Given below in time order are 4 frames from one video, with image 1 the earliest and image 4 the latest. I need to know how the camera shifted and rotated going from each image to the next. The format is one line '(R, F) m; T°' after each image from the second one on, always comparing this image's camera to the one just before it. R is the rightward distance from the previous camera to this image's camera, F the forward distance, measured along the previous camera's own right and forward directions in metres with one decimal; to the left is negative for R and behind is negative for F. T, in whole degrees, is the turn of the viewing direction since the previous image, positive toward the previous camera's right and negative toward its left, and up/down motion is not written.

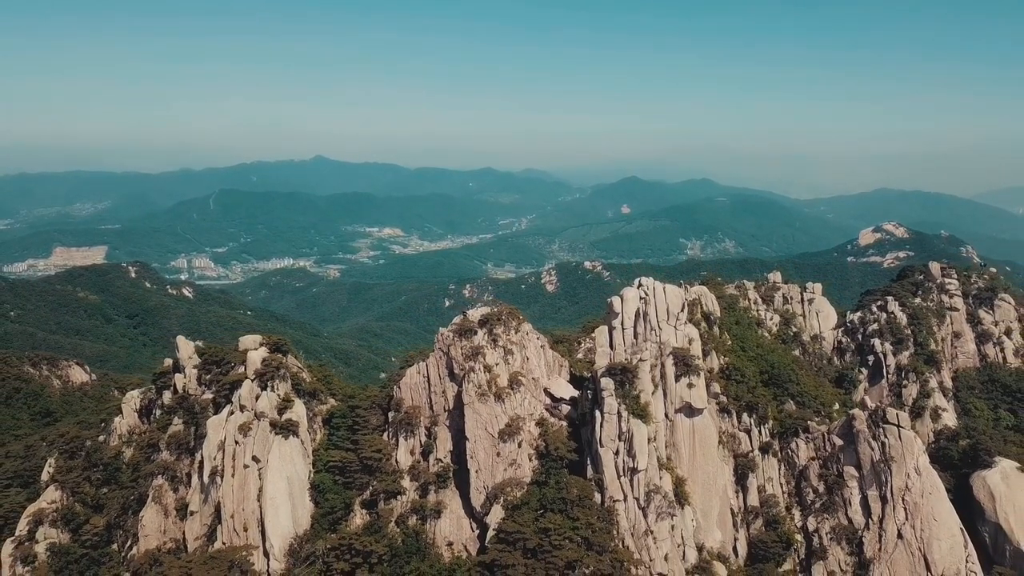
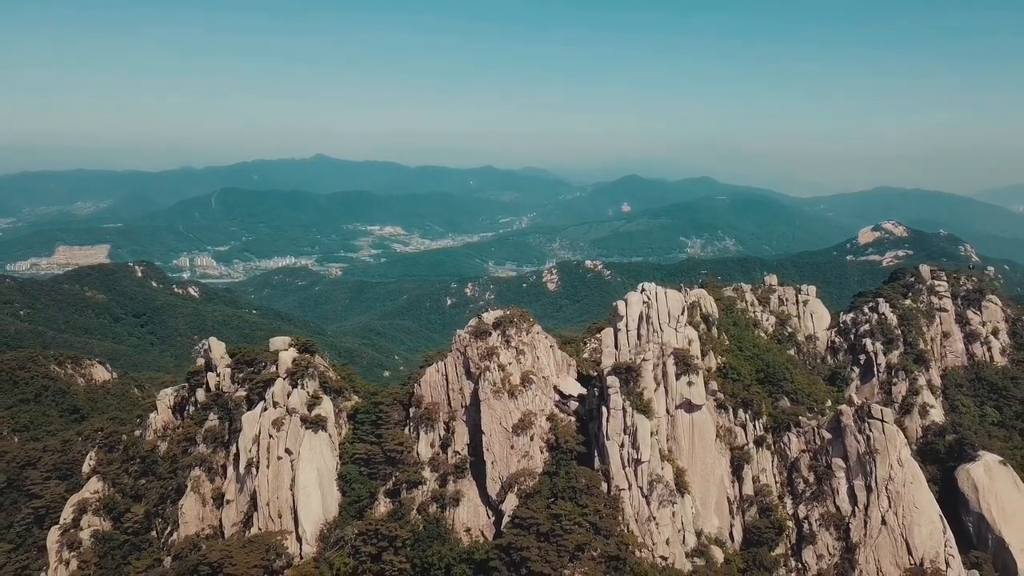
(-0.4, -1.6) m; 0°
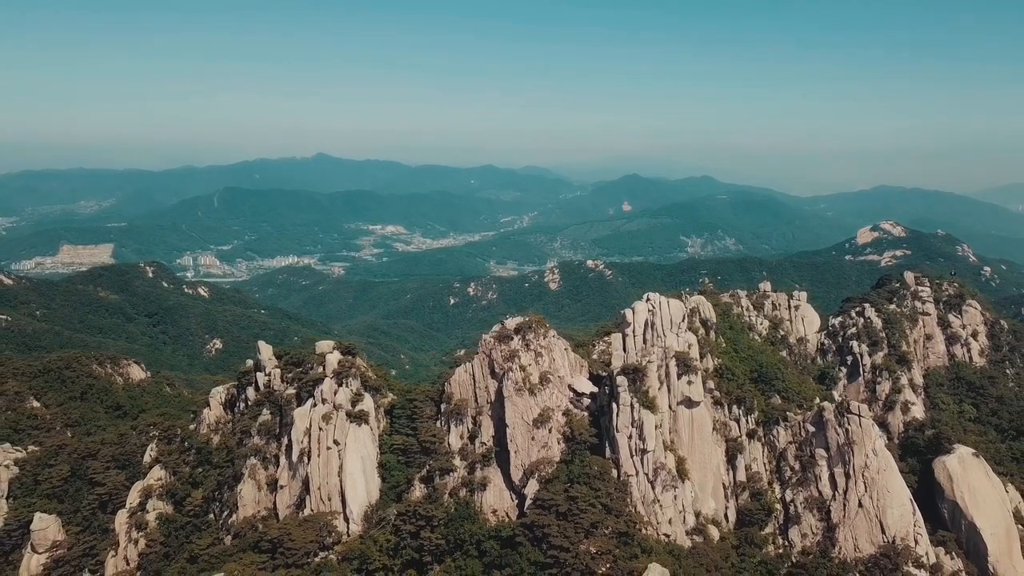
(-0.8, -2.8) m; 0°
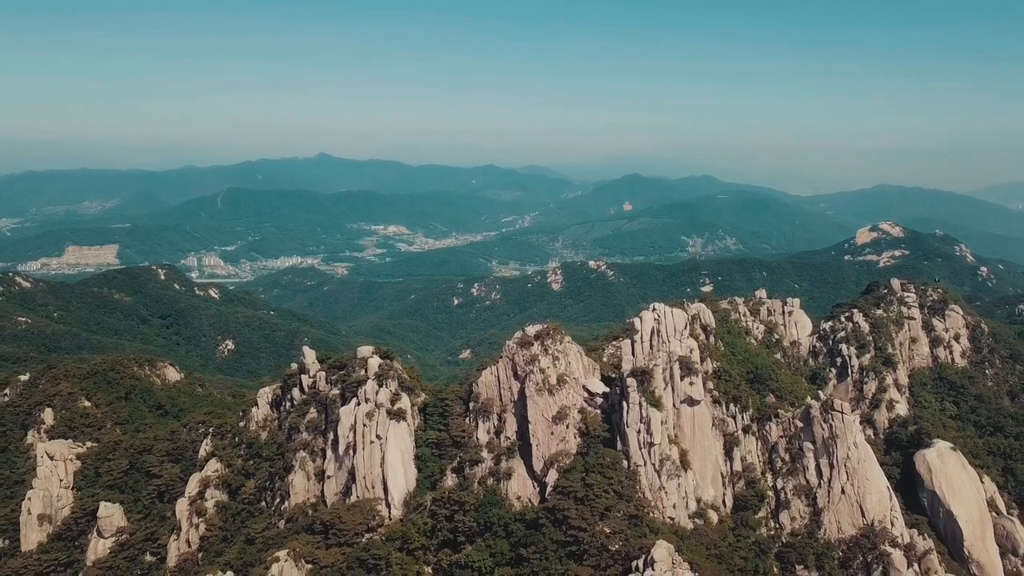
(-0.9, -3.1) m; 0°
